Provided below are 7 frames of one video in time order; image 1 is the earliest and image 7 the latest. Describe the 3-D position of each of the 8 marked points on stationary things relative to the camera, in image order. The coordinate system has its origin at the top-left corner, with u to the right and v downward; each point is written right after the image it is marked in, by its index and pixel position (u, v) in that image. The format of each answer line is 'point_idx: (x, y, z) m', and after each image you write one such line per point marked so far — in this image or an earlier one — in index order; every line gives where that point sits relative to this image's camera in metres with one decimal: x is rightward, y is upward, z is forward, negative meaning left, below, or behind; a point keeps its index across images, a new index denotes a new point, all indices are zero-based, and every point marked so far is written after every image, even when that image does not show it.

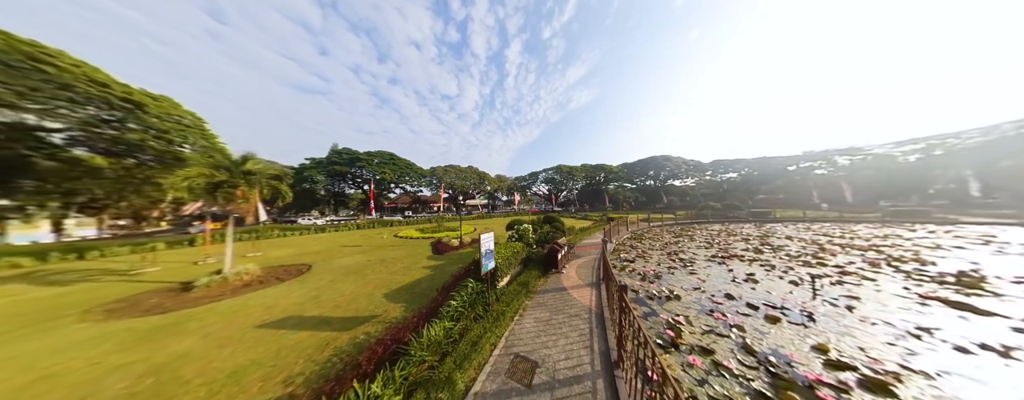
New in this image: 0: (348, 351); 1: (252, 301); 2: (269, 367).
0: (-3.0, -2.6, +3.5) m
1: (-7.3, -2.8, +5.5) m
2: (-3.9, -2.7, +3.1) m
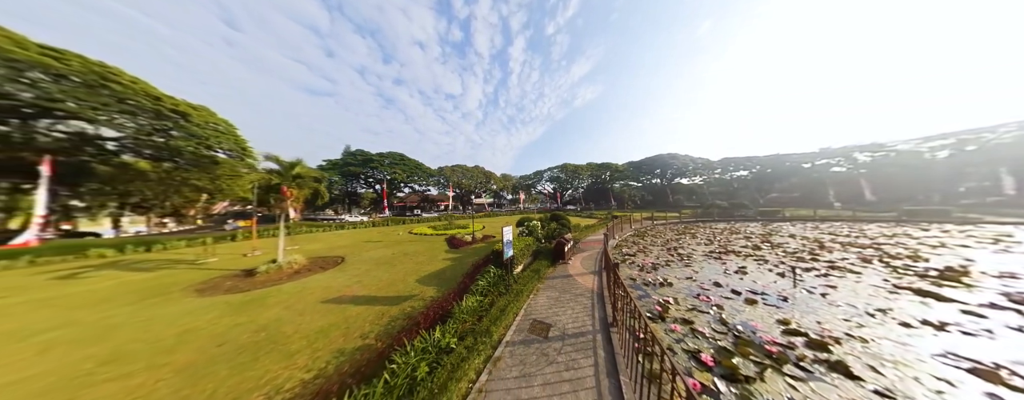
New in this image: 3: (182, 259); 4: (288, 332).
0: (-2.6, -2.6, +4.4) m
1: (-6.8, -2.8, +6.6) m
2: (-3.5, -2.7, +4.1) m
3: (-16.4, -2.9, +9.4) m
4: (-4.7, -2.8, +4.0) m
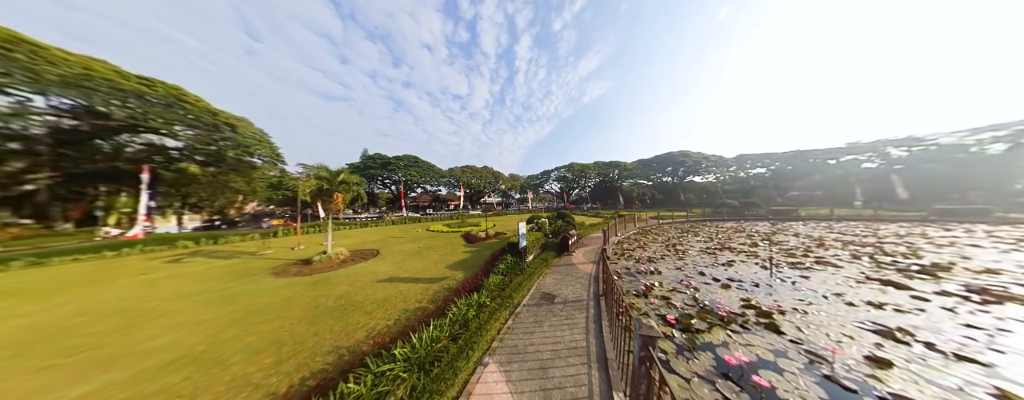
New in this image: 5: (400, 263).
0: (-2.1, -2.7, +5.8) m
1: (-6.3, -2.9, +8.1) m
2: (-3.1, -2.7, +5.5) m
3: (-15.8, -3.0, +11.2) m
4: (-4.3, -2.8, +5.4) m
5: (-5.0, -2.9, +8.7) m
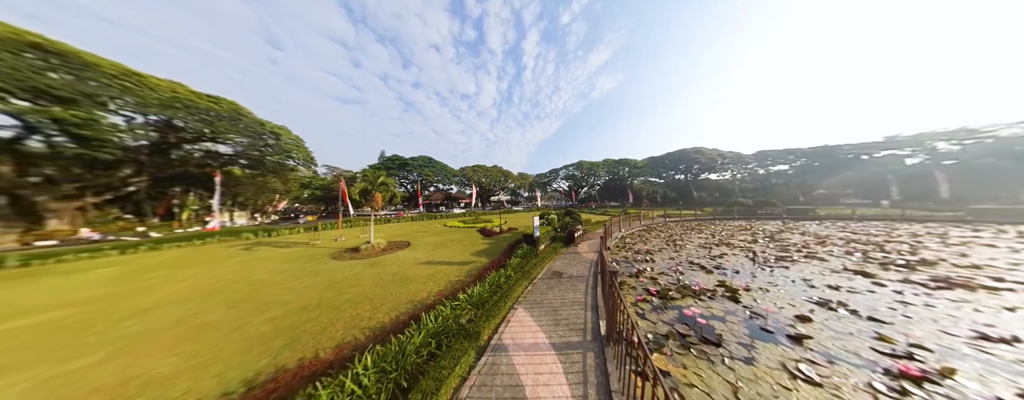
0: (-1.5, -2.6, +7.3) m
1: (-5.6, -2.8, +9.8) m
2: (-2.5, -2.7, +7.1) m
3: (-14.9, -2.8, +13.3) m
4: (-3.7, -2.8, +7.0) m
5: (-4.3, -2.8, +10.4) m
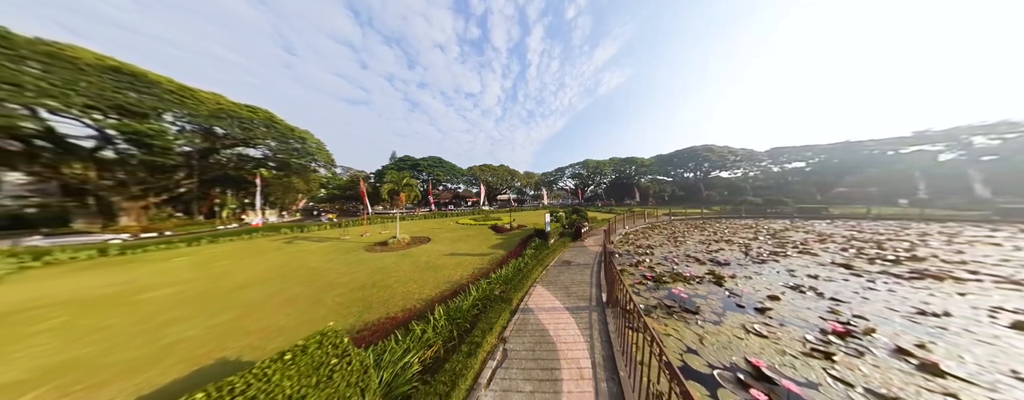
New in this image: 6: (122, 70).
0: (-0.9, -2.6, +8.4) m
1: (-4.9, -2.8, +11.0) m
2: (-1.8, -2.7, +8.2) m
3: (-14.1, -2.8, +14.8) m
4: (-3.0, -2.8, +8.2) m
5: (-3.6, -2.7, +11.6) m
6: (-23.8, +8.0, +11.7) m
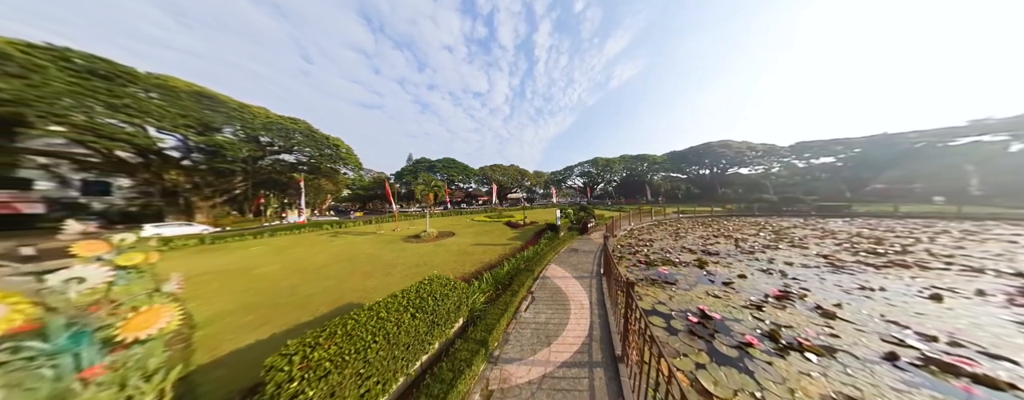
0: (0.0, -2.5, +10.1) m
1: (-3.9, -2.7, +12.9) m
2: (-1.0, -2.6, +10.0) m
3: (-13.0, -2.7, +17.0) m
4: (-2.2, -2.7, +10.0) m
5: (-2.6, -2.7, +13.4) m
6: (-22.8, +8.0, +14.3) m
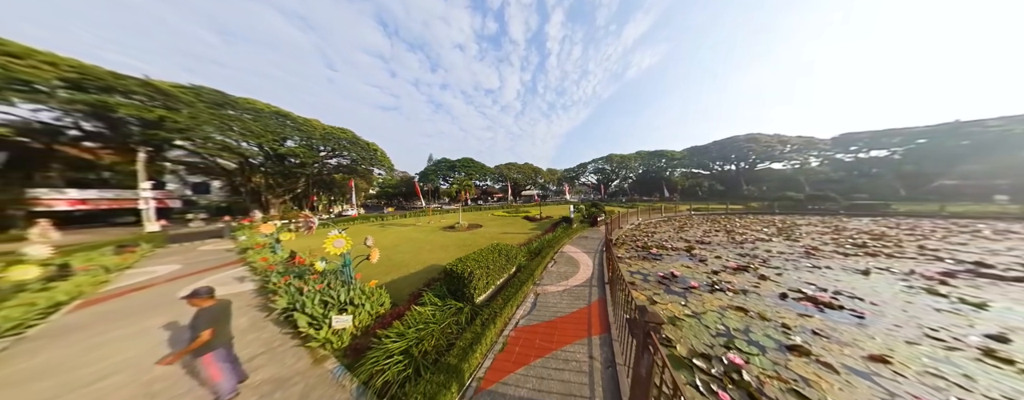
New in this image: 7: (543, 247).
0: (+1.4, -2.4, +12.5) m
1: (-2.3, -2.5, +15.5) m
2: (+0.4, -2.5, +12.4) m
3: (-11.1, -2.4, +20.2) m
4: (-0.8, -2.5, +12.5) m
5: (-0.9, -2.4, +15.9) m
6: (-21.1, +8.3, +17.9) m
7: (+1.3, -2.1, +8.3) m
